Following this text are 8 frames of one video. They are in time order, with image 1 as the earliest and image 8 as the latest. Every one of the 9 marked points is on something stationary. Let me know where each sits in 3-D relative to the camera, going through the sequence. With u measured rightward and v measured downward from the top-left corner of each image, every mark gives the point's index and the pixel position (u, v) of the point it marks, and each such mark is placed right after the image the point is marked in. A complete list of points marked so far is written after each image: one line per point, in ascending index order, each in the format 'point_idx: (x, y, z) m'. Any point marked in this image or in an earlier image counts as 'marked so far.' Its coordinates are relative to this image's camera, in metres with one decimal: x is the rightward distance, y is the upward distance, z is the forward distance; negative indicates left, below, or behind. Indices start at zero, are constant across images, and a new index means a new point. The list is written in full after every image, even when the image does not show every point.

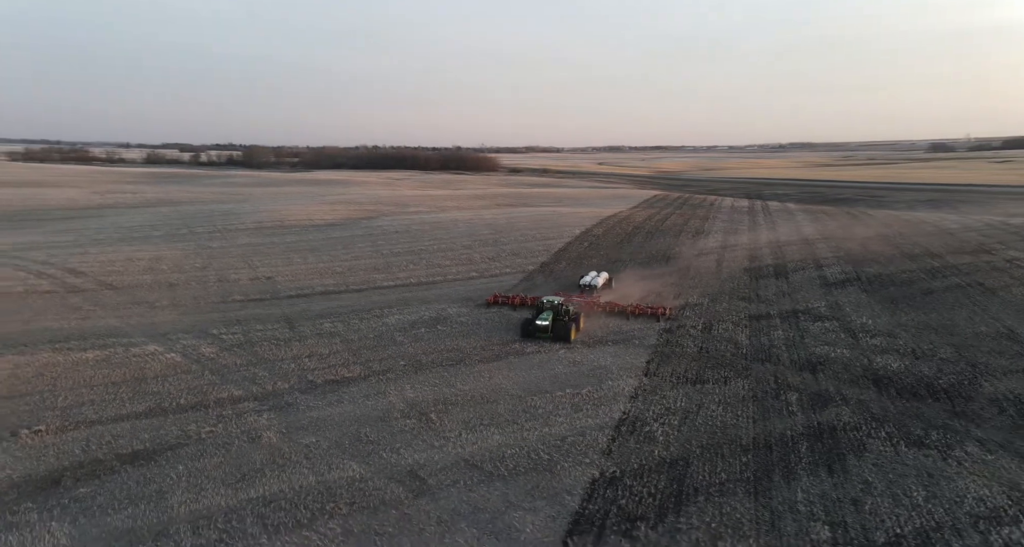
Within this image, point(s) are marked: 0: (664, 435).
0: (+2.6, -2.7, +10.4) m
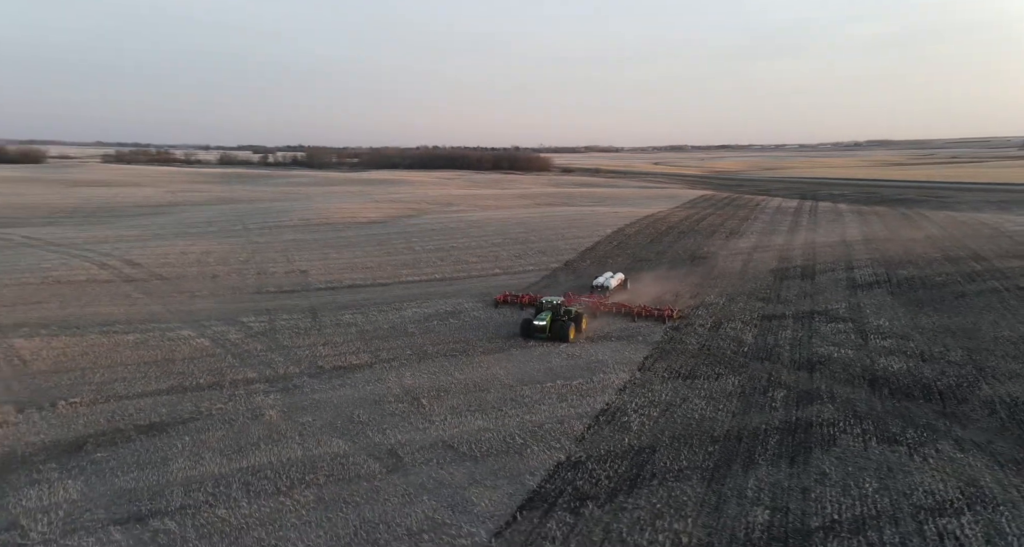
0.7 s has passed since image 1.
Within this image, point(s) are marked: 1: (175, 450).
0: (+2.2, -2.6, +10.7) m
1: (-5.9, -3.0, +10.9) m
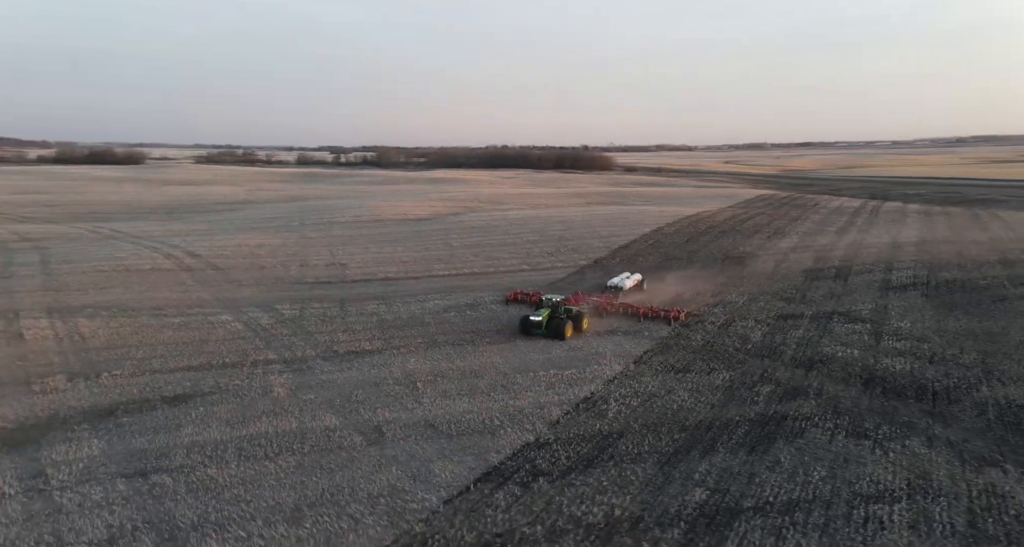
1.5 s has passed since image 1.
0: (+1.8, -2.5, +11.1) m
1: (-6.3, -2.7, +12.1) m
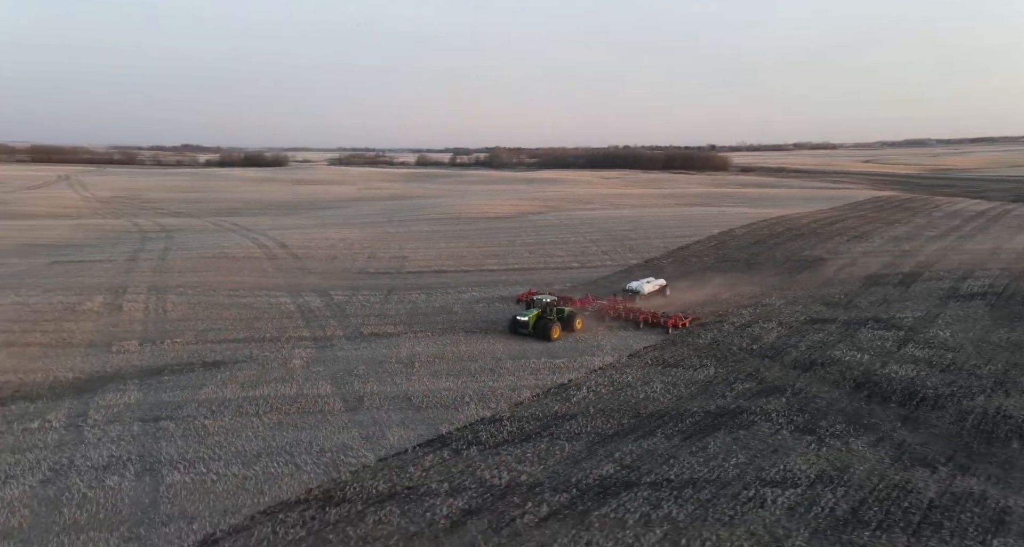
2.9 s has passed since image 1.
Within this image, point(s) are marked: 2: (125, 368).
0: (+1.3, -2.3, +11.6) m
1: (-6.6, -2.3, +13.8) m
2: (-9.9, -2.3, +15.8) m
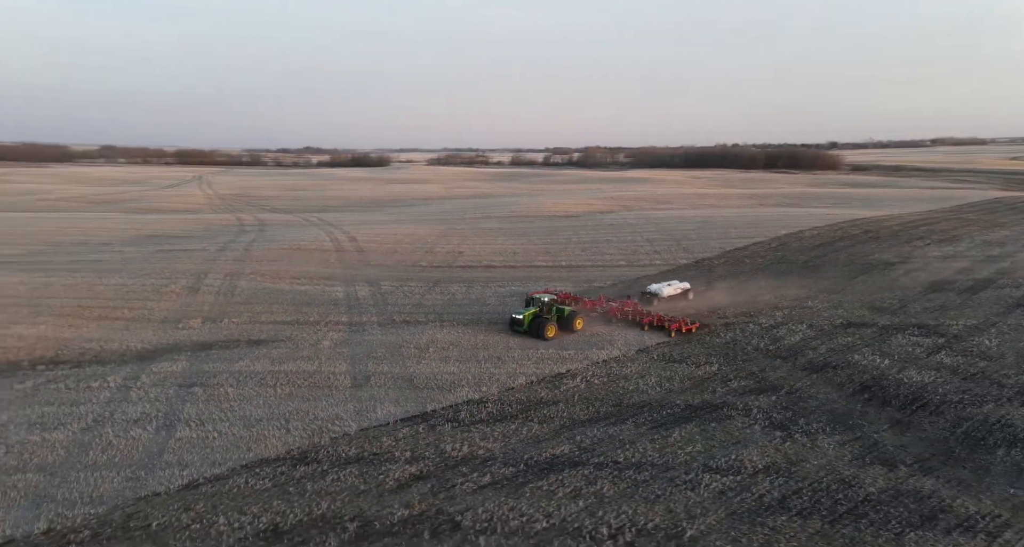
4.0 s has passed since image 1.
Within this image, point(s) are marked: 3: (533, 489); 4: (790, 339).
0: (+1.1, -2.2, +12.0) m
1: (-6.4, -2.0, +15.3) m
2: (-9.4, -1.9, +17.7) m
3: (+0.2, -2.7, +7.6) m
4: (+7.2, -1.7, +15.9) m
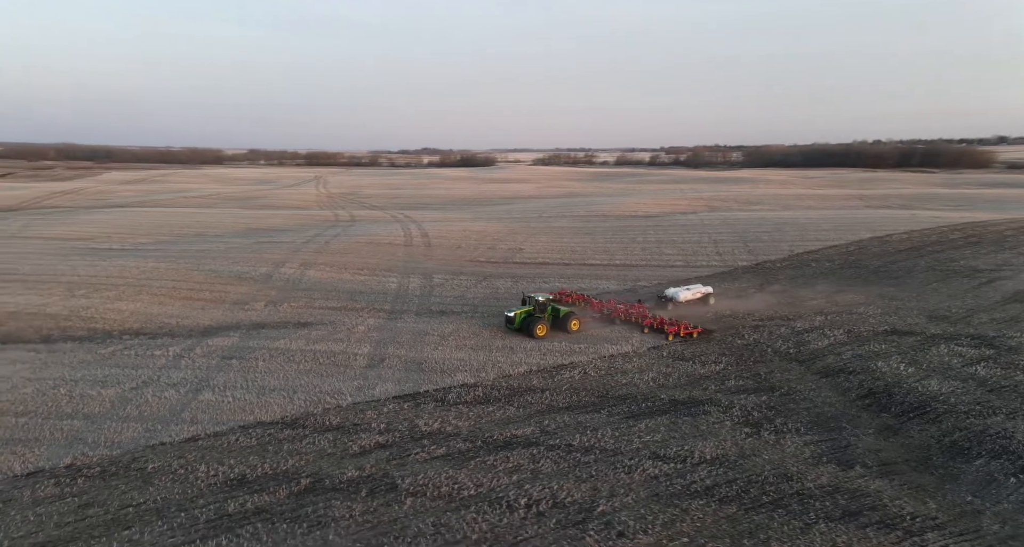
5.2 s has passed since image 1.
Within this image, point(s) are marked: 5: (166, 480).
0: (+1.1, -2.1, +12.4) m
1: (-5.9, -1.7, +16.7) m
2: (-8.5, -1.5, +19.5) m
3: (-0.5, -2.5, +8.2) m
4: (+7.6, -1.7, +15.3) m
5: (-4.4, -2.6, +7.9) m
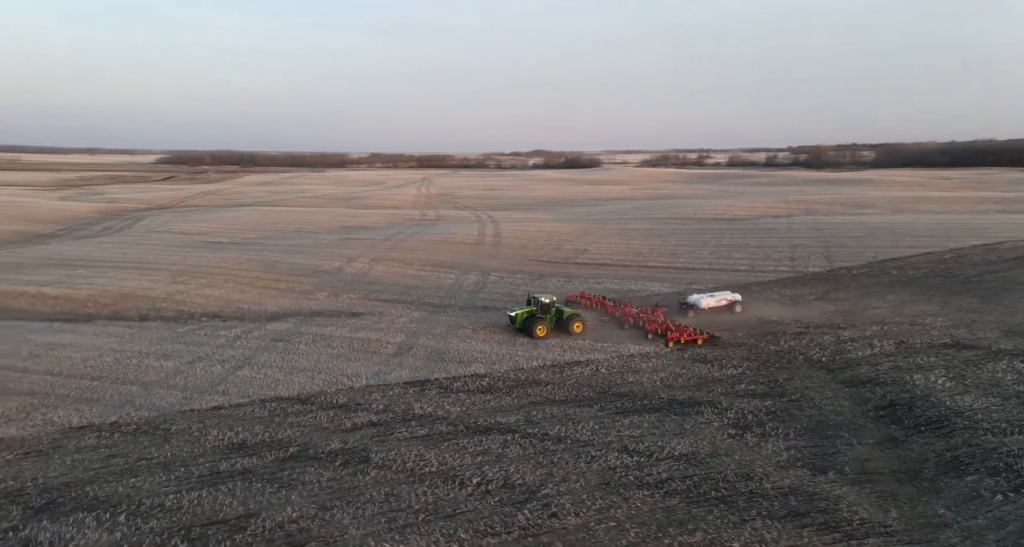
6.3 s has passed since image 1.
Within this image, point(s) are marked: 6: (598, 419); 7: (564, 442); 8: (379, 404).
0: (+1.3, -2.0, +12.7) m
1: (-4.9, -1.5, +18.0) m
2: (-7.1, -1.3, +21.1) m
3: (-0.8, -2.4, +8.7) m
4: (+8.2, -1.9, +14.6) m
5: (-4.8, -2.4, +9.0) m
6: (+1.4, -2.3, +9.9) m
7: (+0.8, -2.4, +8.8) m
8: (-2.2, -2.2, +10.4) m
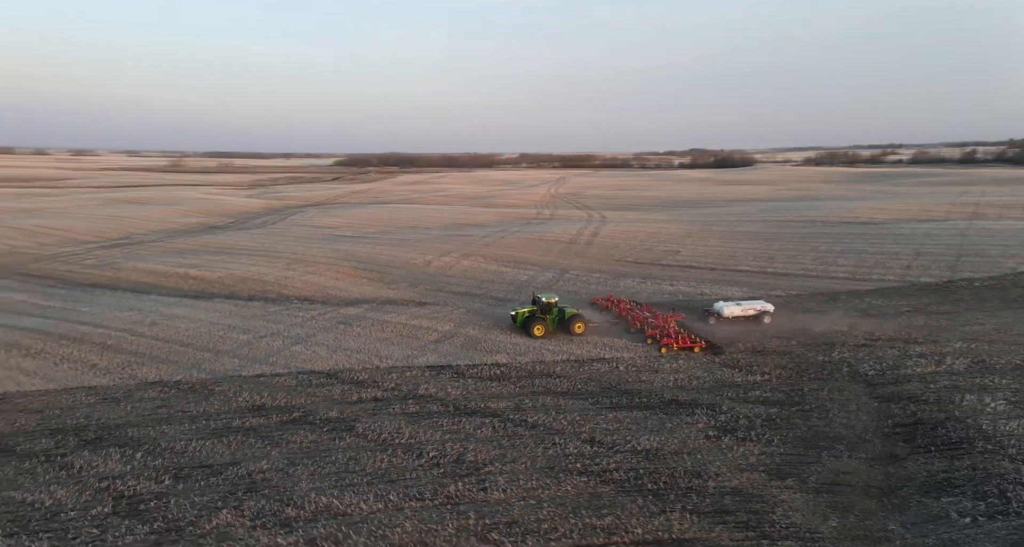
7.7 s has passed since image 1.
0: (+1.7, -2.0, +12.9) m
1: (-3.3, -1.2, +19.3) m
2: (-4.8, -0.9, +22.9) m
3: (-1.2, -2.3, +9.5) m
4: (+8.9, -2.1, +13.4) m
5: (-5.0, -2.2, +10.6) m
6: (+1.2, -2.3, +10.1) m
7: (+0.4, -2.3, +9.3) m
8: (-2.2, -2.0, +11.4) m
